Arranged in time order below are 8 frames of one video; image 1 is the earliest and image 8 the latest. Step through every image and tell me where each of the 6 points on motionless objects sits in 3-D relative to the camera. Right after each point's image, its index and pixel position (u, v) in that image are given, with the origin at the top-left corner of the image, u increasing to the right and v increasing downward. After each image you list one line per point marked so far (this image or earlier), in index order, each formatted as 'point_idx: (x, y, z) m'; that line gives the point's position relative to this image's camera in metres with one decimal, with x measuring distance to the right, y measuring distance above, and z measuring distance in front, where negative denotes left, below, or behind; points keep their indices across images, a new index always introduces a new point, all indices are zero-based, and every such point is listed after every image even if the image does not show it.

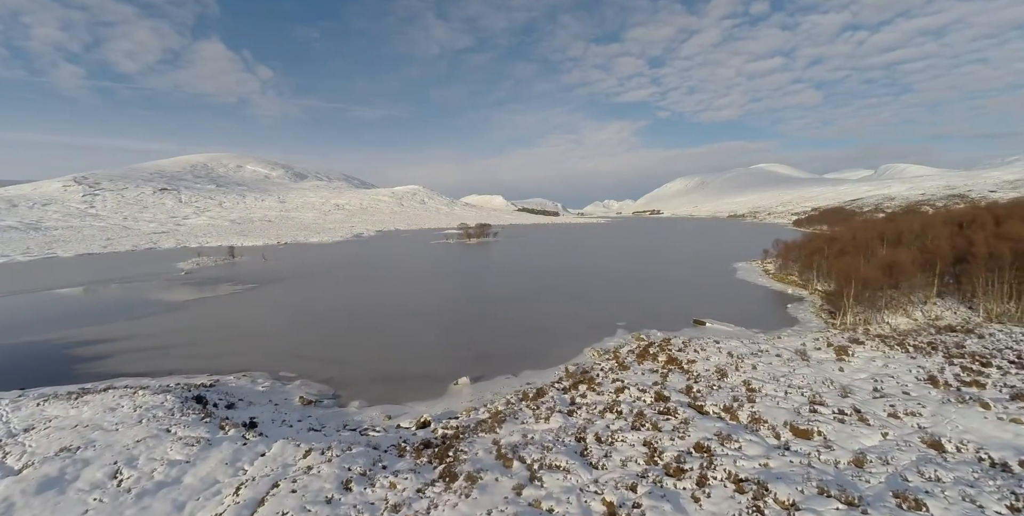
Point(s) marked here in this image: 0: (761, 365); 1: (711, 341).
0: (+5.0, -2.2, +8.6) m
1: (+5.0, -2.1, +10.8) m
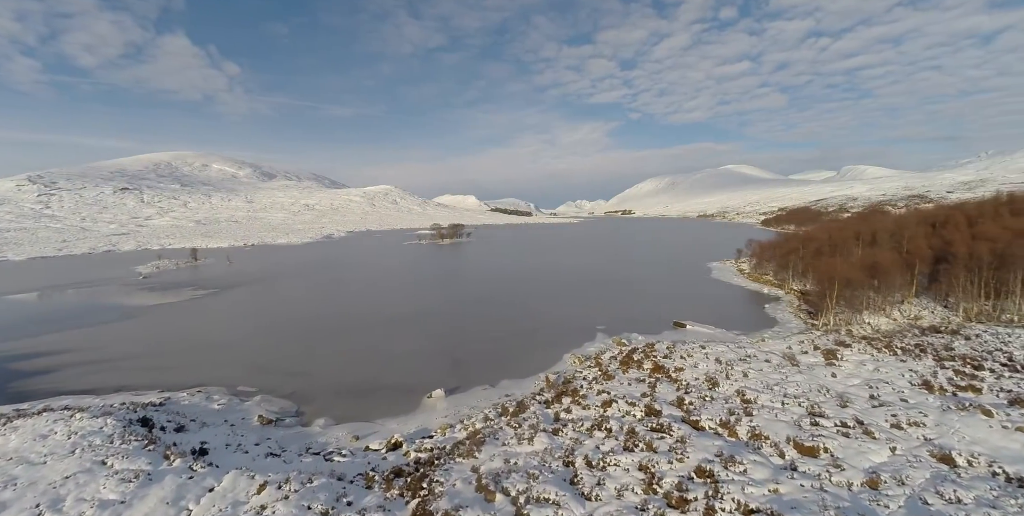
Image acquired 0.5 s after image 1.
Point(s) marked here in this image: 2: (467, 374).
0: (+4.7, -2.2, +8.3) m
1: (+4.5, -2.1, +10.4) m
2: (-1.2, -3.0, +10.9) m
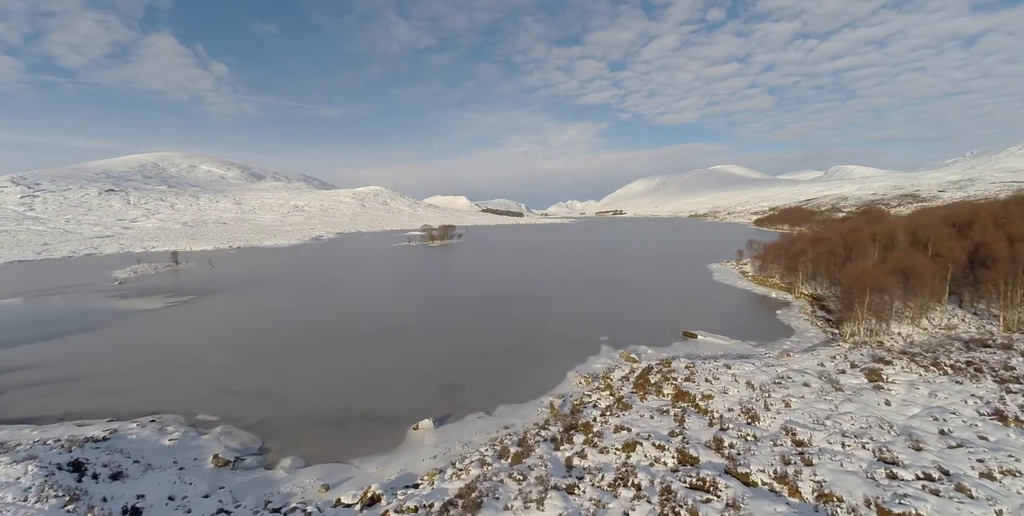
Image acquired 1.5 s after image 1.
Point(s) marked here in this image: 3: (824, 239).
0: (+4.7, -2.4, +7.1) m
1: (+4.5, -2.3, +9.2) m
2: (-1.2, -3.2, +9.6) m
3: (+13.4, +0.9, +18.7) m
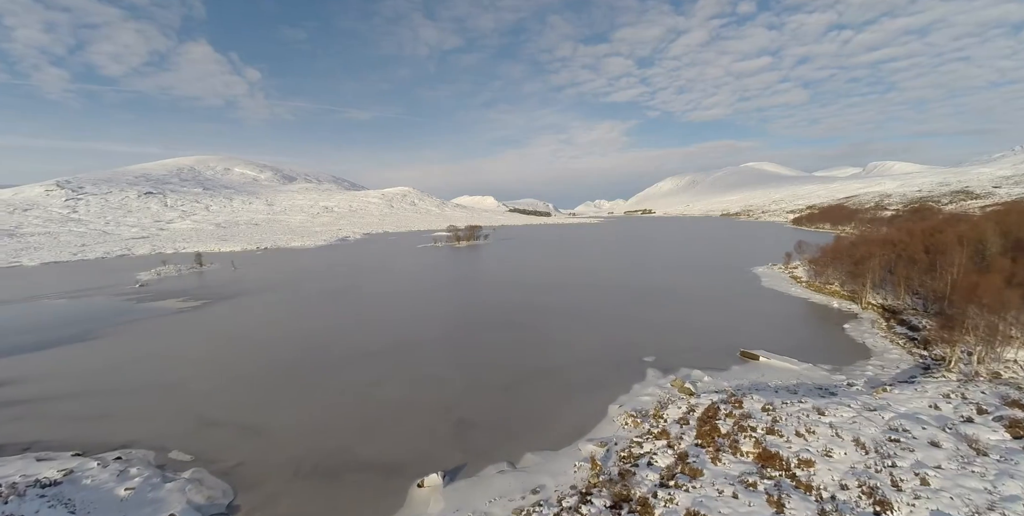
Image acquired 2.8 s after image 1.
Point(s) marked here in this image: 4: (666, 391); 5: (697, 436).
0: (+5.1, -2.6, +5.2) m
1: (+5.0, -2.5, +7.3) m
2: (-0.7, -3.4, +7.9) m
3: (+14.4, +0.7, +16.3) m
4: (+3.4, -2.9, +9.5) m
5: (+2.9, -2.8, +6.7) m
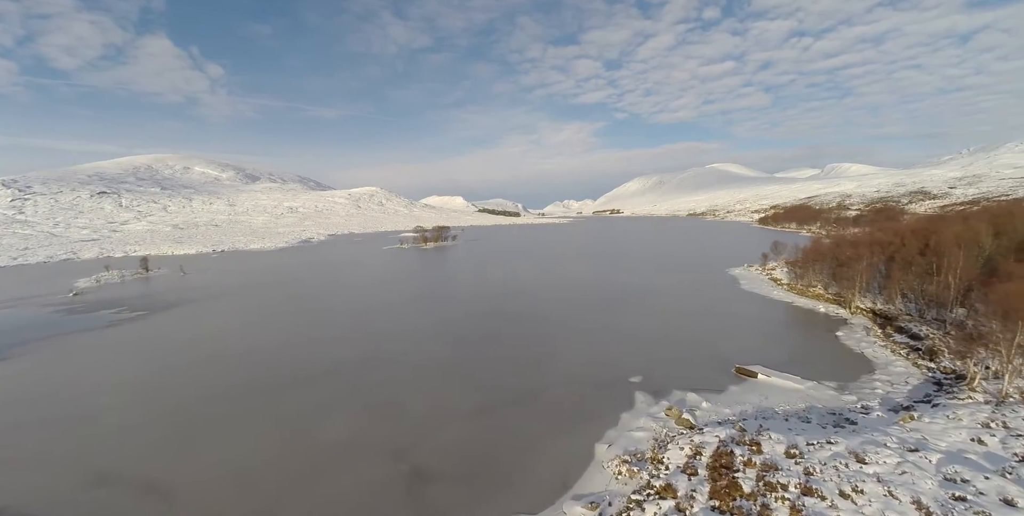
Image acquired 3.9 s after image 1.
0: (+4.7, -2.7, +3.9) m
1: (+4.5, -2.6, +6.0) m
2: (-1.2, -3.6, +6.2) m
3: (+13.3, +0.6, +15.6) m
4: (+2.8, -3.1, +8.1) m
5: (+2.5, -3.0, +5.3) m
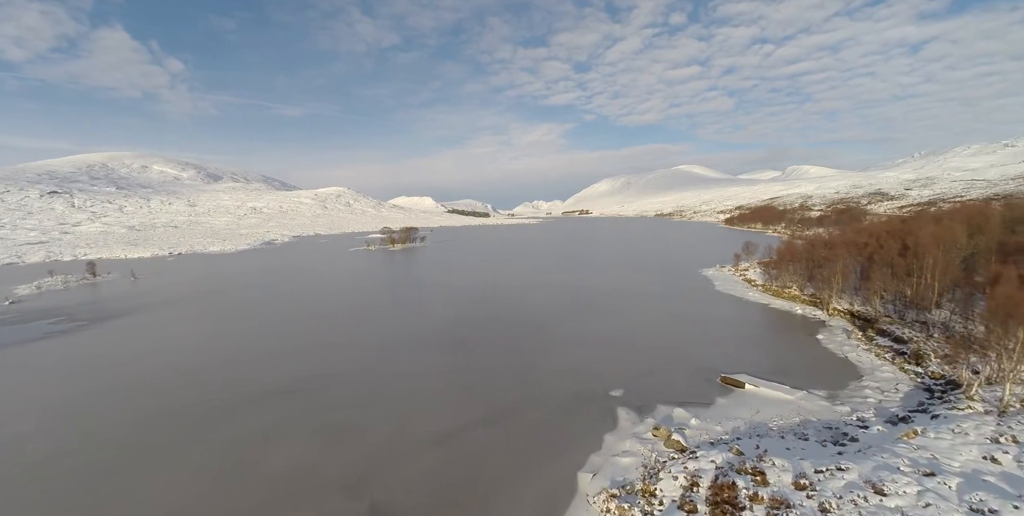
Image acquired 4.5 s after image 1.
0: (+4.5, -2.8, +3.2) m
1: (+4.2, -2.7, +5.3) m
2: (-1.5, -3.7, +5.2) m
3: (+12.3, +0.6, +15.4) m
4: (+2.4, -3.2, +7.3) m
5: (+2.2, -3.0, +4.5) m
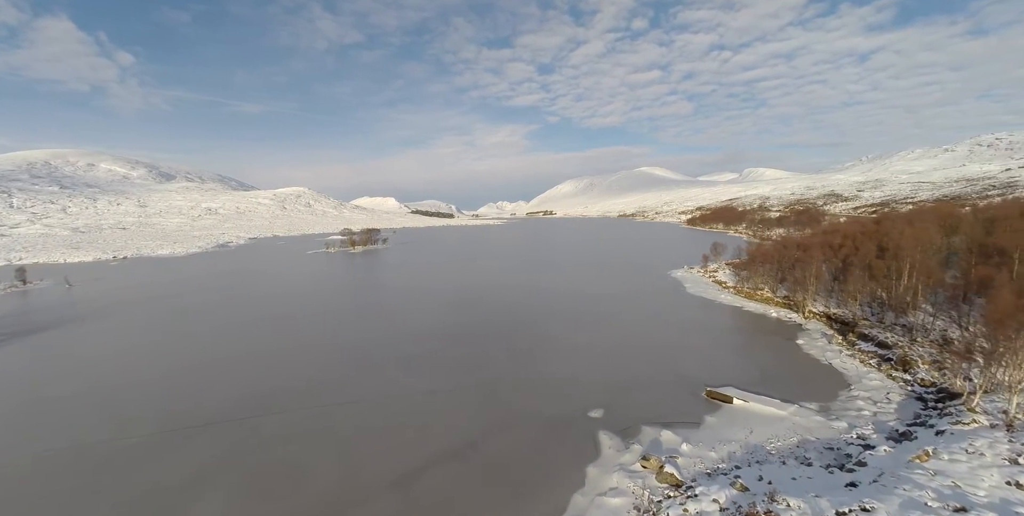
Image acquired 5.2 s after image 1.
0: (+4.4, -2.8, +2.4) m
1: (+3.9, -2.8, +4.5) m
2: (-1.8, -3.8, +4.0) m
3: (+11.2, +0.6, +15.2) m
4: (+1.9, -3.3, +6.4) m
5: (+2.0, -3.1, +3.6) m
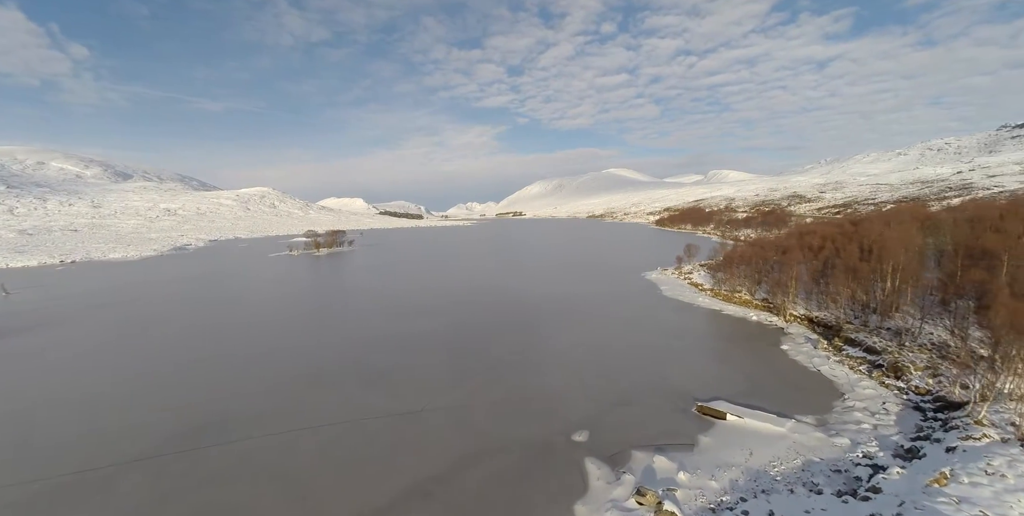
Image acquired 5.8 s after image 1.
0: (+4.3, -2.9, +1.7) m
1: (+3.7, -2.8, +3.8) m
2: (-1.9, -3.9, +2.9) m
3: (+10.3, +0.5, +15.0) m
4: (+1.6, -3.4, +5.5) m
5: (+1.9, -3.2, +2.7) m
